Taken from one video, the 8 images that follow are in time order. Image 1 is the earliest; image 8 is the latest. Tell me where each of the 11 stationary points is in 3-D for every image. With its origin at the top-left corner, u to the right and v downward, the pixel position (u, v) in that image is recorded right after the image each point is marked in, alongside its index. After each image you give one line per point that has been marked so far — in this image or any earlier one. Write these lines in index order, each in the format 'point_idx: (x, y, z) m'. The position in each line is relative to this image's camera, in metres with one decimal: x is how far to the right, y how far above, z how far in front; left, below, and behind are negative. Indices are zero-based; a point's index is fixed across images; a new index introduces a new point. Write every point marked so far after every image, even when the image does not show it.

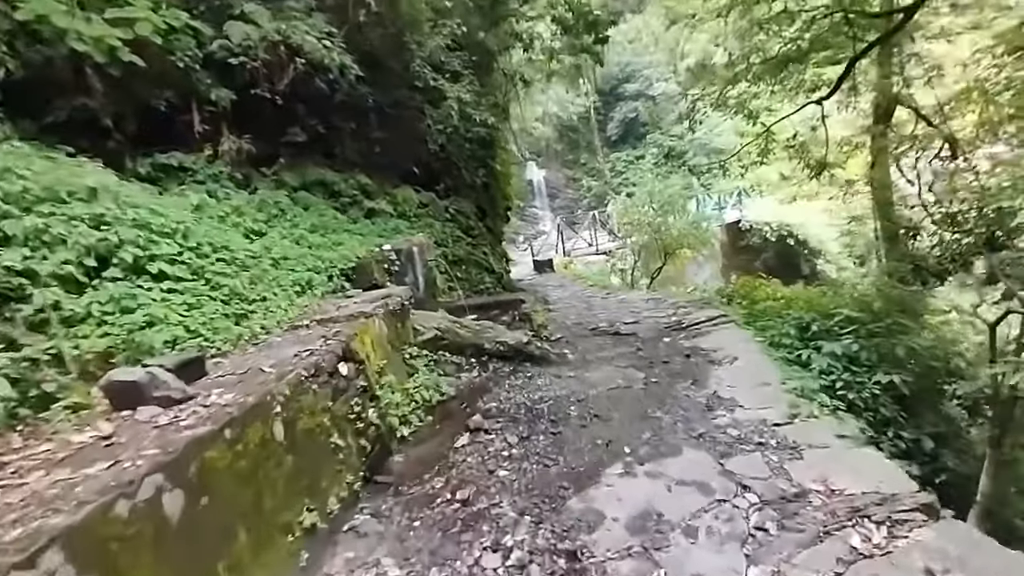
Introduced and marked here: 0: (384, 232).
0: (-1.7, +0.7, +7.5) m
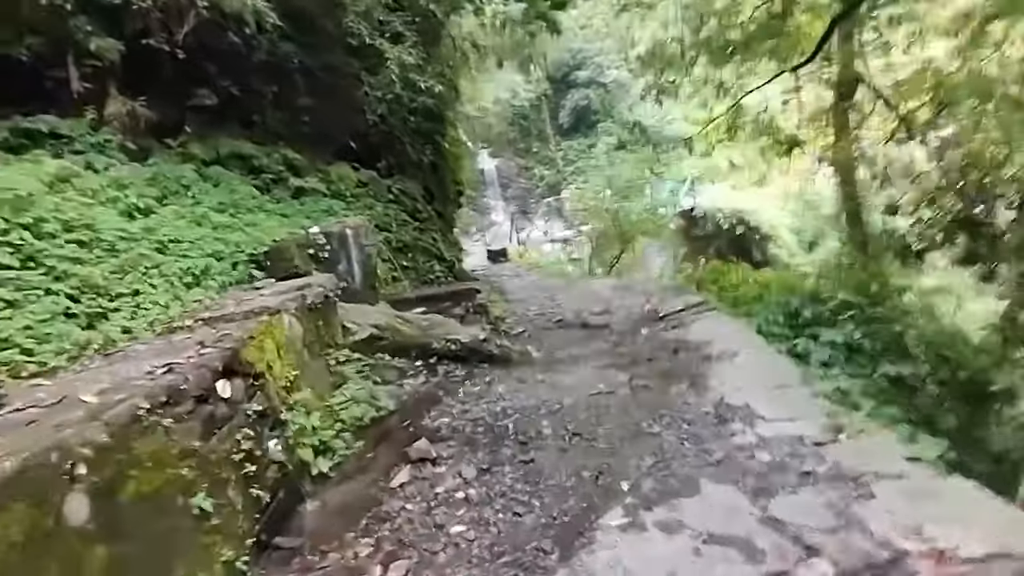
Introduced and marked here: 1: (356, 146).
0: (-2.2, +0.8, +6.4) m
1: (-2.3, +2.1, +8.4) m
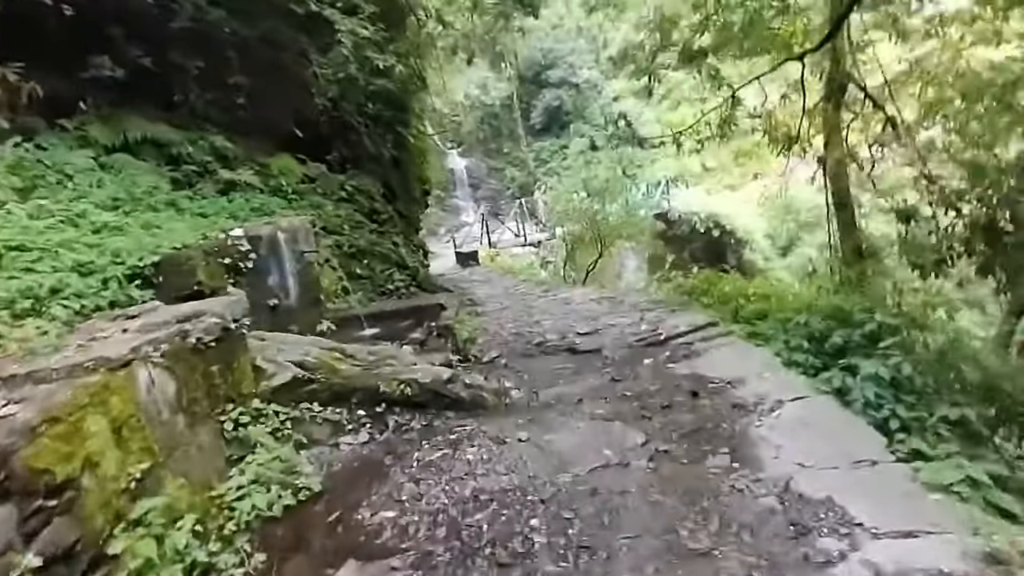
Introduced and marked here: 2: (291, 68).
0: (-2.5, +0.7, +5.3) m
1: (-2.7, +1.9, +7.3) m
2: (-2.6, +2.6, +6.8) m
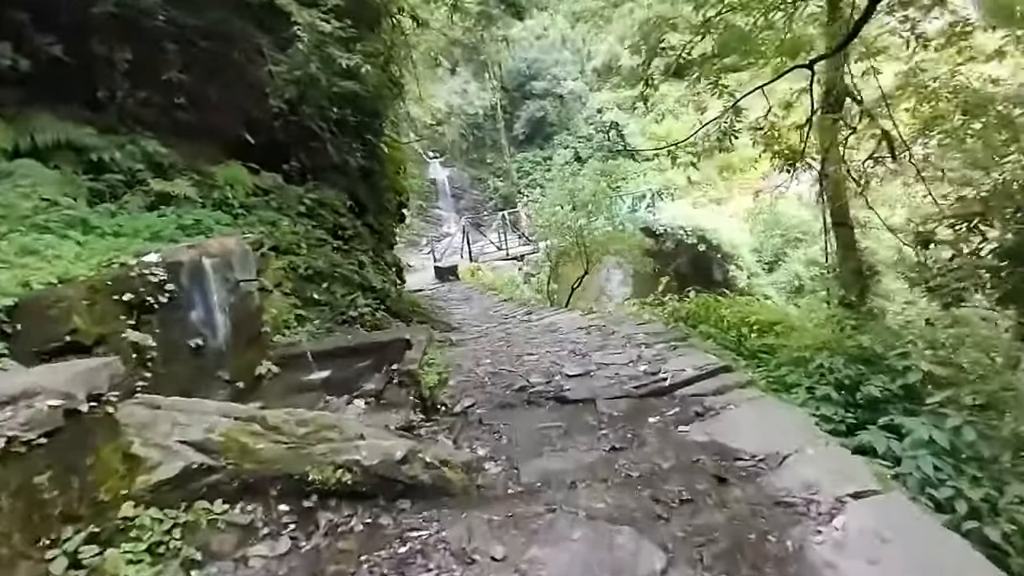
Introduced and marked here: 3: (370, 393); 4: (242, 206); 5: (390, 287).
0: (-2.6, +0.4, +4.4) m
1: (-2.9, +1.7, +6.4) m
2: (-2.8, +2.3, +6.0) m
3: (-0.9, -0.7, +3.7) m
4: (-2.7, +0.8, +5.7) m
5: (-1.6, 0.0, +7.6) m
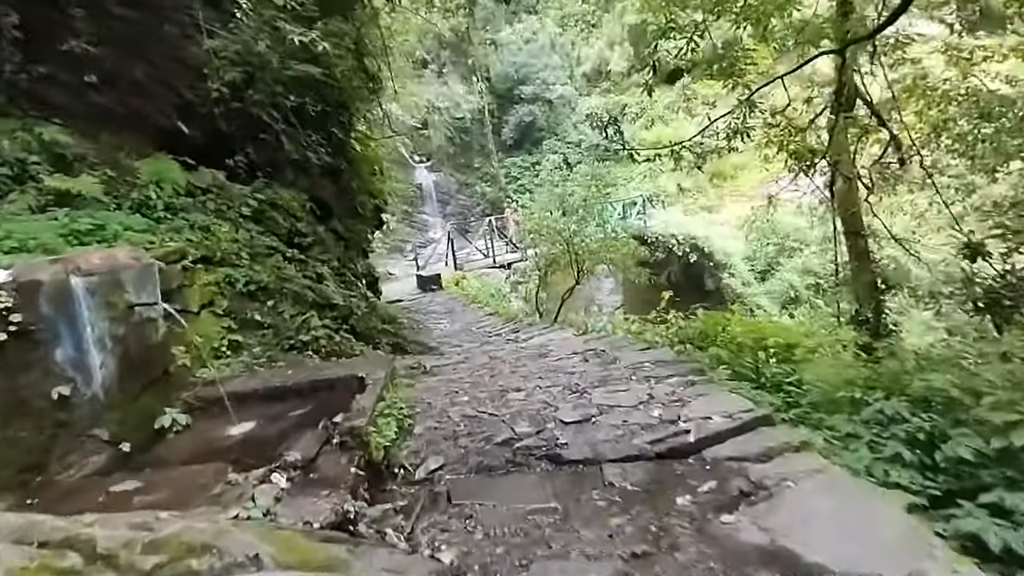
0: (-2.7, +0.3, +3.4) m
1: (-3.1, +1.5, +5.4) m
2: (-3.0, +2.2, +5.0) m
3: (-1.0, -0.8, +2.8) m
4: (-2.8, +0.7, +4.7) m
5: (-1.8, -0.2, +6.6) m
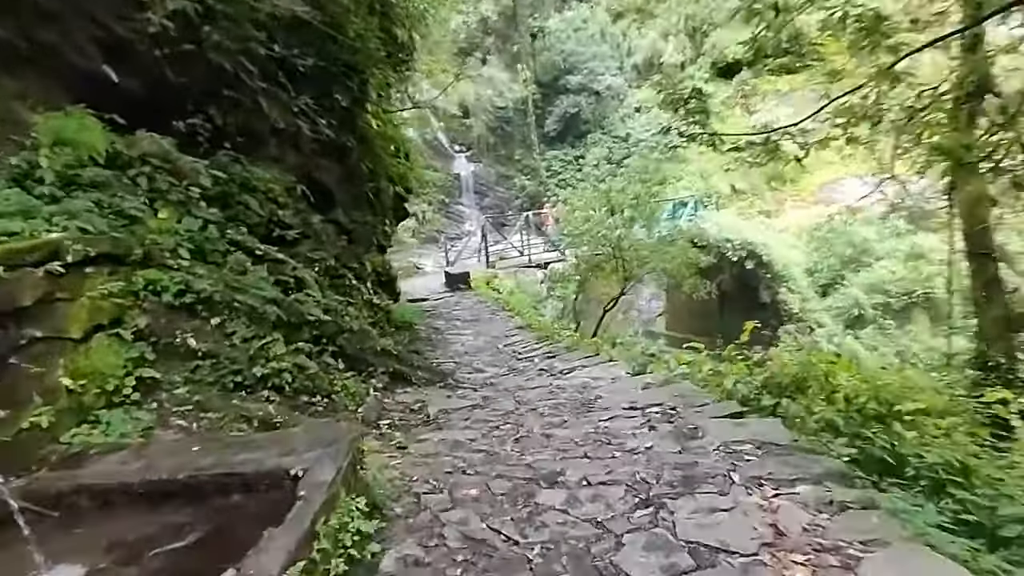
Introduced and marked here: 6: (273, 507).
0: (-2.6, +0.2, +2.0) m
1: (-2.7, +1.5, +4.0) m
2: (-2.6, +2.1, +3.6) m
3: (-1.0, -1.0, +1.3) m
4: (-2.6, +0.6, +3.3) m
5: (-1.5, -0.3, +5.2) m
6: (-0.9, -0.8, +2.3) m
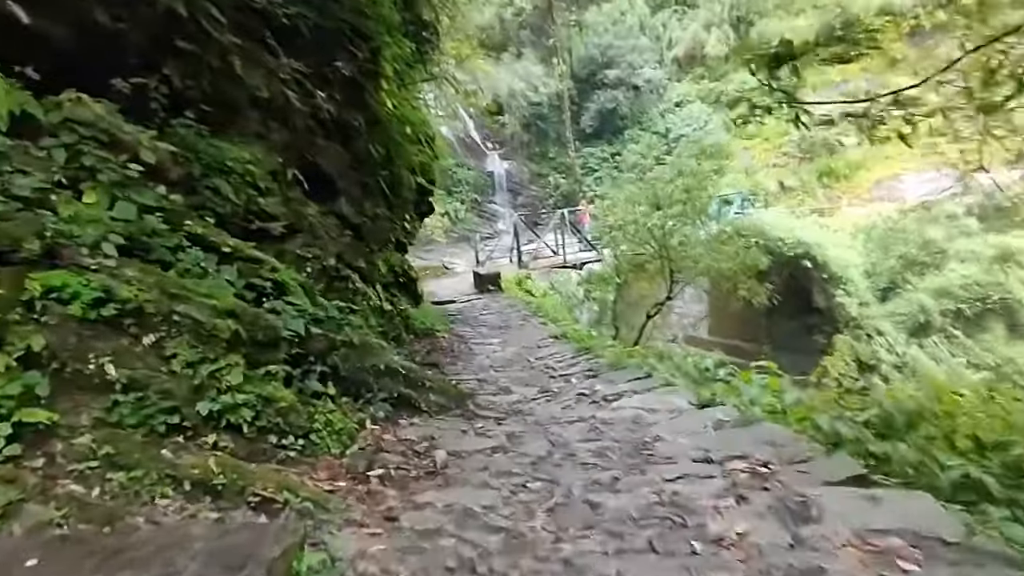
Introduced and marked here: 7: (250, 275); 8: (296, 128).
0: (-2.5, +0.2, +1.1) m
1: (-2.5, +1.4, +3.1) m
2: (-2.4, +2.1, +2.7) m
3: (-1.0, -1.0, +0.3) m
4: (-2.4, +0.6, +2.4) m
5: (-1.2, -0.3, +4.2) m
6: (-0.9, -0.9, +1.3) m
7: (-1.6, +0.1, +3.6) m
8: (-1.8, +1.3, +4.6) m
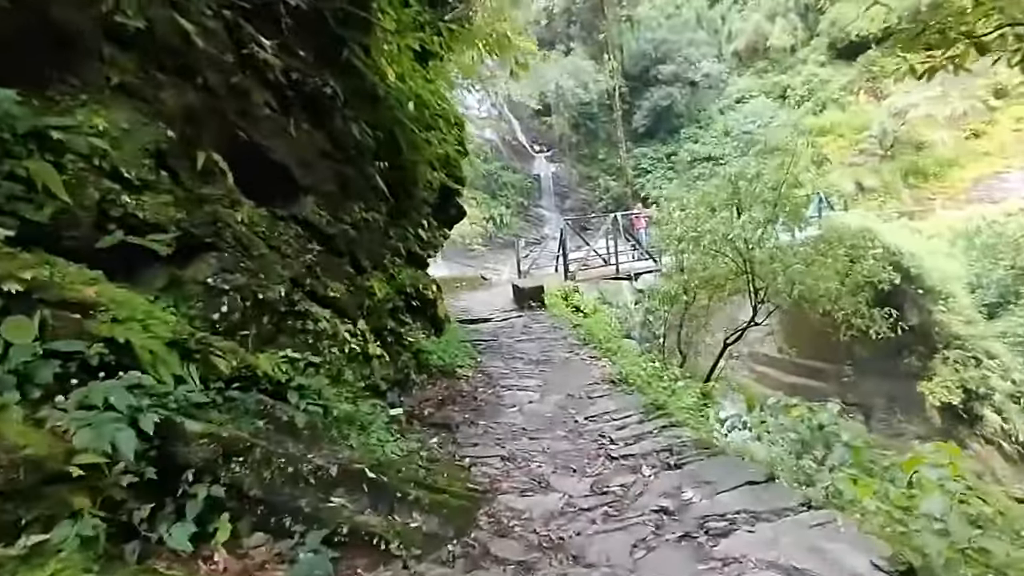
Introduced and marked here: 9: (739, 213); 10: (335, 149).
0: (-2.6, 0.0, -0.5) m
1: (-2.4, +1.2, +1.6) m
2: (-2.4, +1.9, +1.1) m
3: (-1.1, -1.3, -1.4) m
4: (-2.4, +0.4, +0.9) m
5: (-1.1, -0.5, +2.5) m
6: (-1.0, -1.1, -0.4) m
7: (-1.5, -0.1, +1.9) m
8: (-1.6, +1.0, +3.0) m
9: (+3.4, +1.1, +8.5) m
10: (-1.3, +1.0, +4.1) m
